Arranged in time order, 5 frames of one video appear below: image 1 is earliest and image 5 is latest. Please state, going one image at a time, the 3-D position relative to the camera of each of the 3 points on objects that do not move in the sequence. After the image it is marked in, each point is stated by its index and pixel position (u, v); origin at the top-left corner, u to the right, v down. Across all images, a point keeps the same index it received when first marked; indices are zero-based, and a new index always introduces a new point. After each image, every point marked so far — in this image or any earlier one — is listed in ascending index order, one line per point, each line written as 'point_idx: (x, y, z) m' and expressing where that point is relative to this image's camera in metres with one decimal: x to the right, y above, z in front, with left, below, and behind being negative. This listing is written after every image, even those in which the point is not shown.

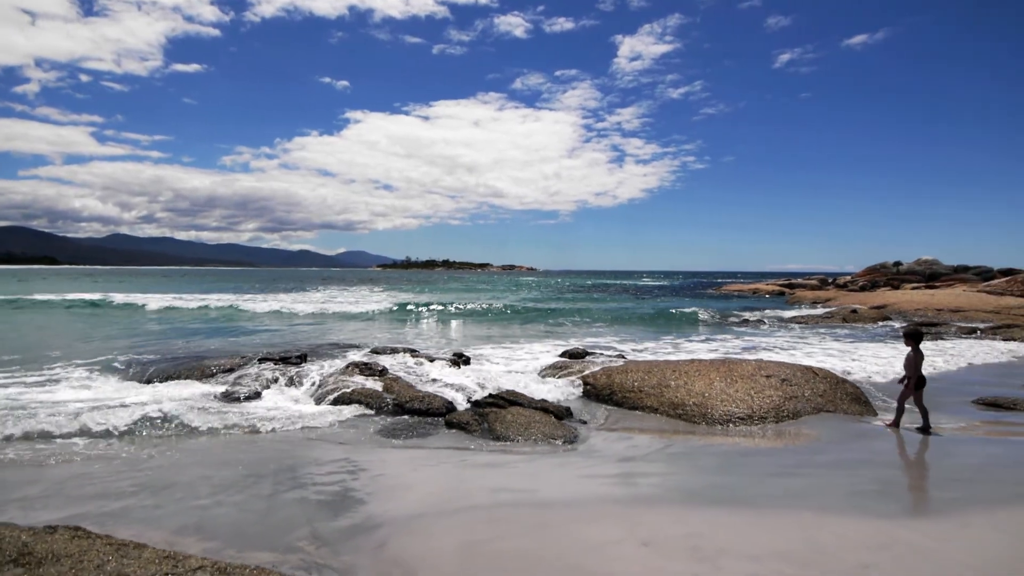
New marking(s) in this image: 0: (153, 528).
0: (-2.2, -1.5, +3.4) m
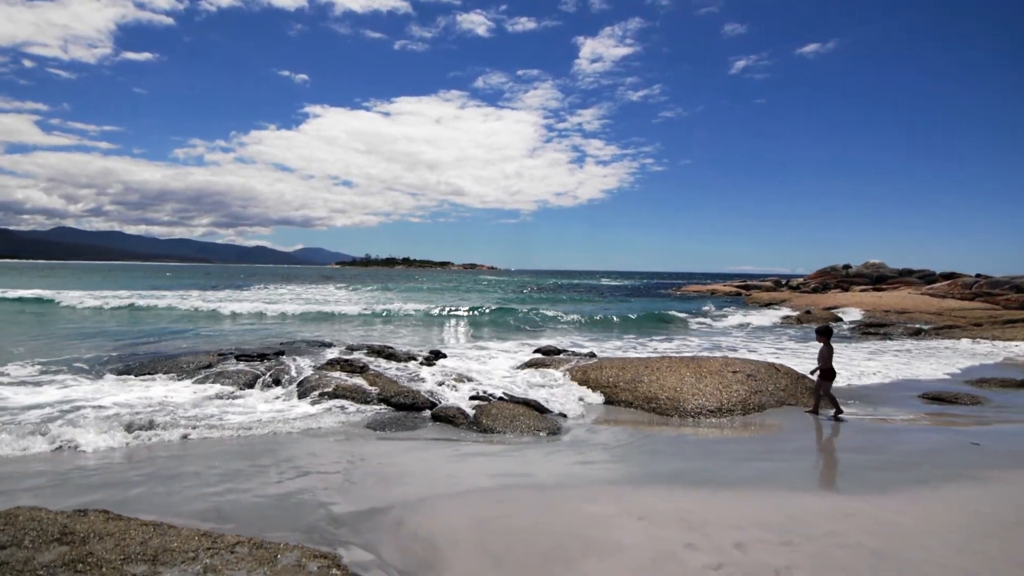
0: (-2.2, -1.5, +3.5) m
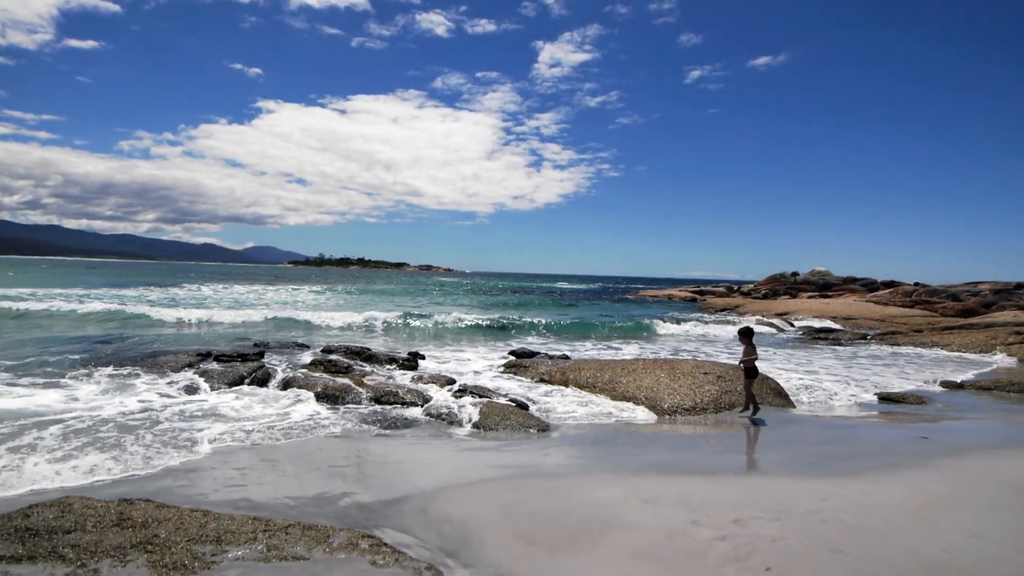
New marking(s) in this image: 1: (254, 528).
0: (-2.1, -1.5, +3.7) m
1: (-1.4, -1.3, +3.0) m
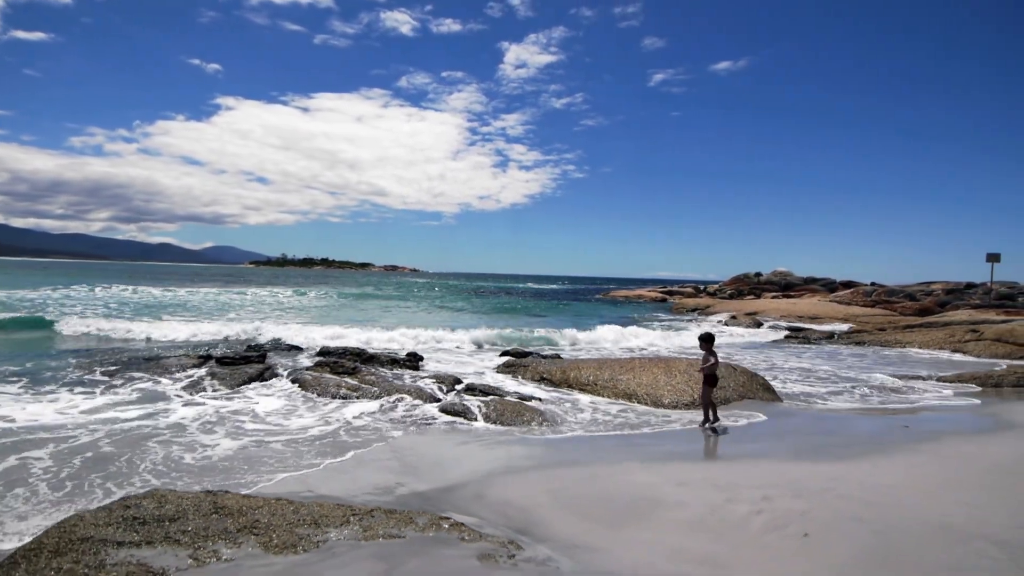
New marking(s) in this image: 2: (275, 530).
0: (-1.7, -1.5, +4.0) m
1: (-1.0, -1.3, +3.3) m
2: (-1.3, -1.3, +3.0) m
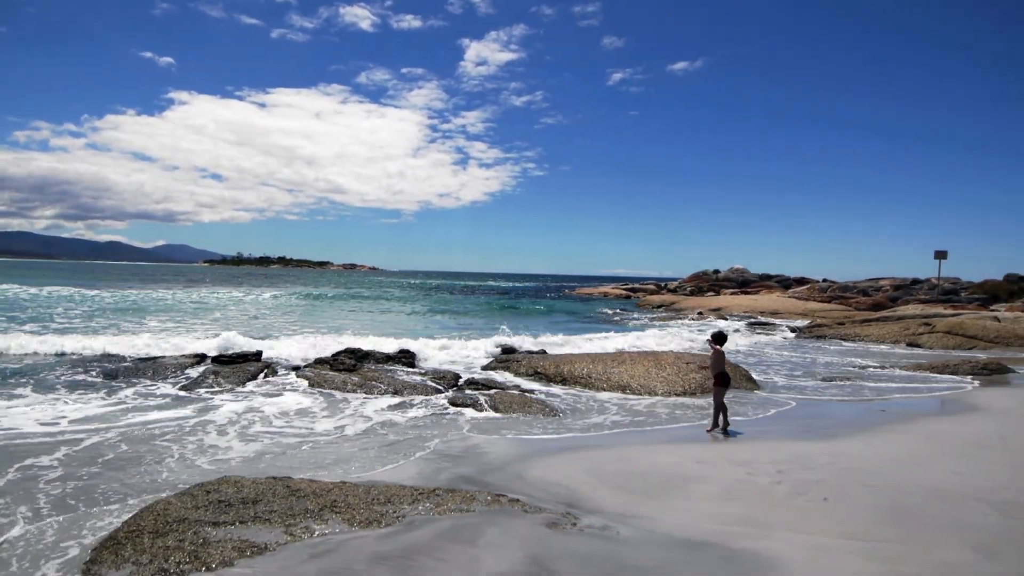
0: (-1.4, -1.5, +4.2) m
1: (-0.7, -1.3, +3.5) m
2: (-1.0, -1.3, +3.3) m
